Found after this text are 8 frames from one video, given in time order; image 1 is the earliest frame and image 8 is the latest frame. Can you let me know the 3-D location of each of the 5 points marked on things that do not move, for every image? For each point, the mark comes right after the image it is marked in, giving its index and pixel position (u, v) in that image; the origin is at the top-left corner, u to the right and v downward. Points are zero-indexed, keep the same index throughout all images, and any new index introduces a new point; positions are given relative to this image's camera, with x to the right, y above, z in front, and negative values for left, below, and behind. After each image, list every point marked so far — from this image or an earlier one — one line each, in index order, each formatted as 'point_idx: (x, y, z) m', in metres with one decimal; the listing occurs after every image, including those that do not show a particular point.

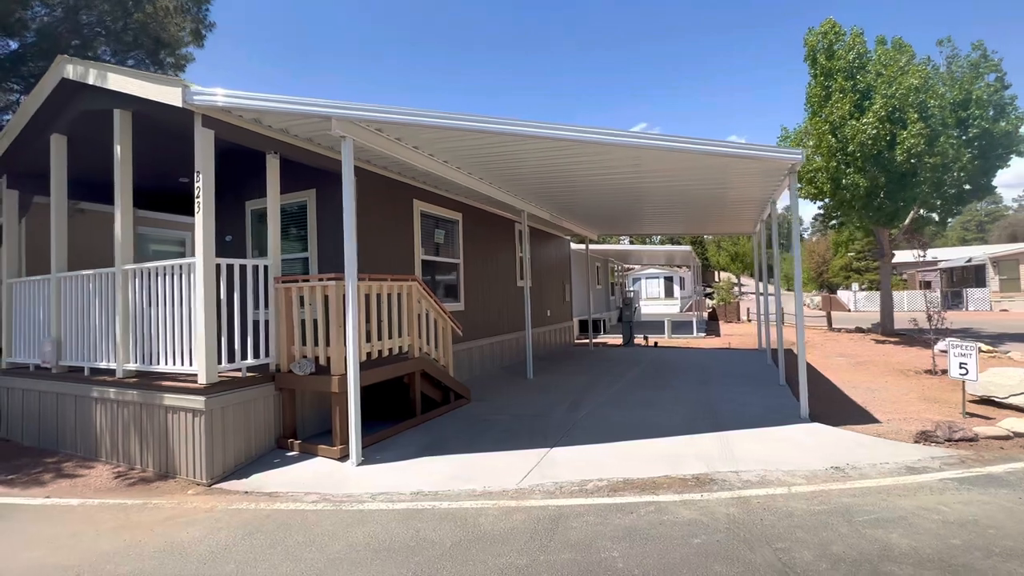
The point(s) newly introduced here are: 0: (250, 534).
0: (-2.1, -2.0, +3.7) m
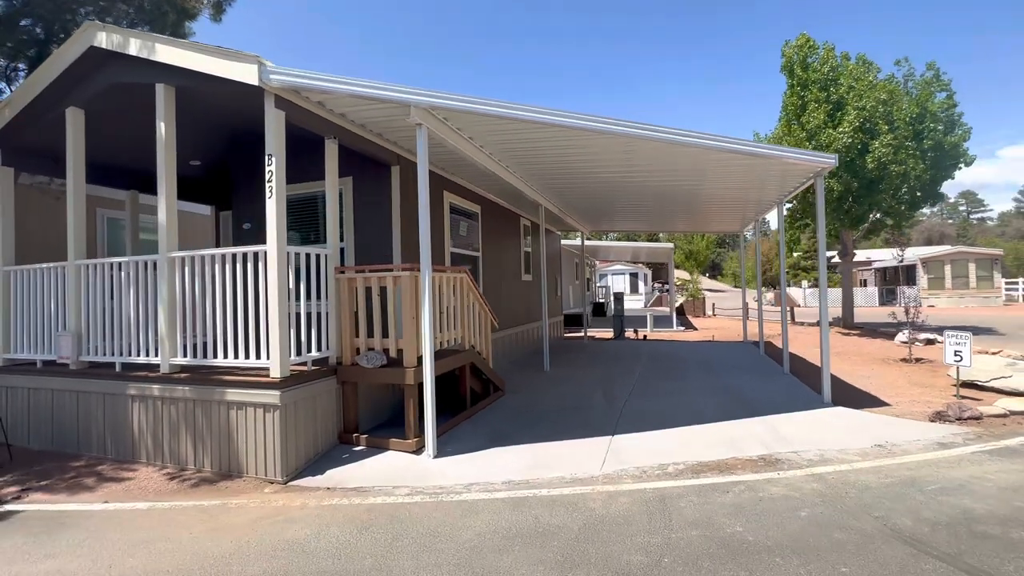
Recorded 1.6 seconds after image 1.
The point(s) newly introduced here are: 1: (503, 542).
0: (-1.2, -1.9, +3.6) m
1: (0.0, -1.9, +3.3) m
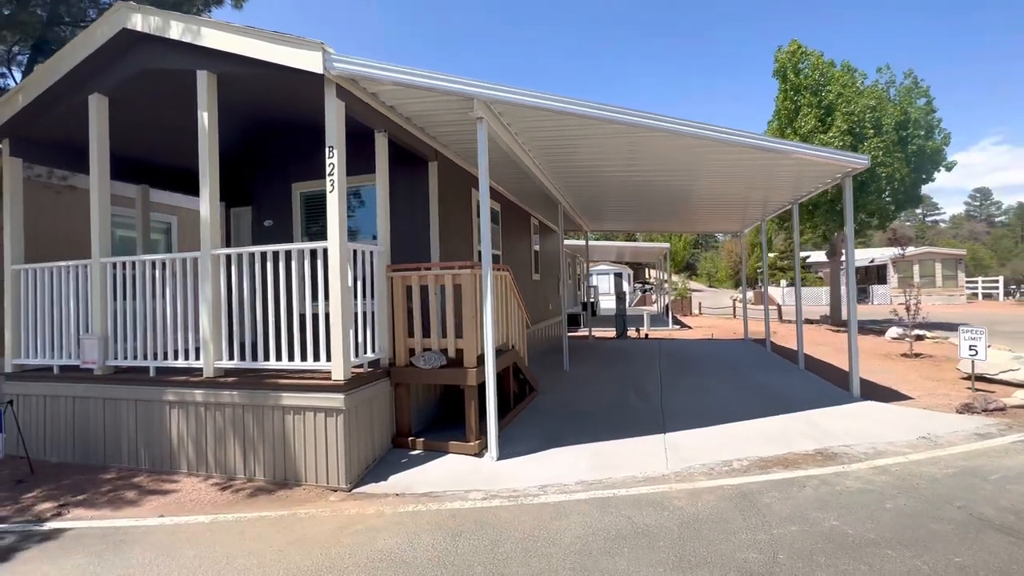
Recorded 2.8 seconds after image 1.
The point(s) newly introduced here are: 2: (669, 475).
0: (-0.4, -1.9, +3.4) m
1: (+0.7, -1.9, +3.2) m
2: (+1.6, -1.9, +4.4) m
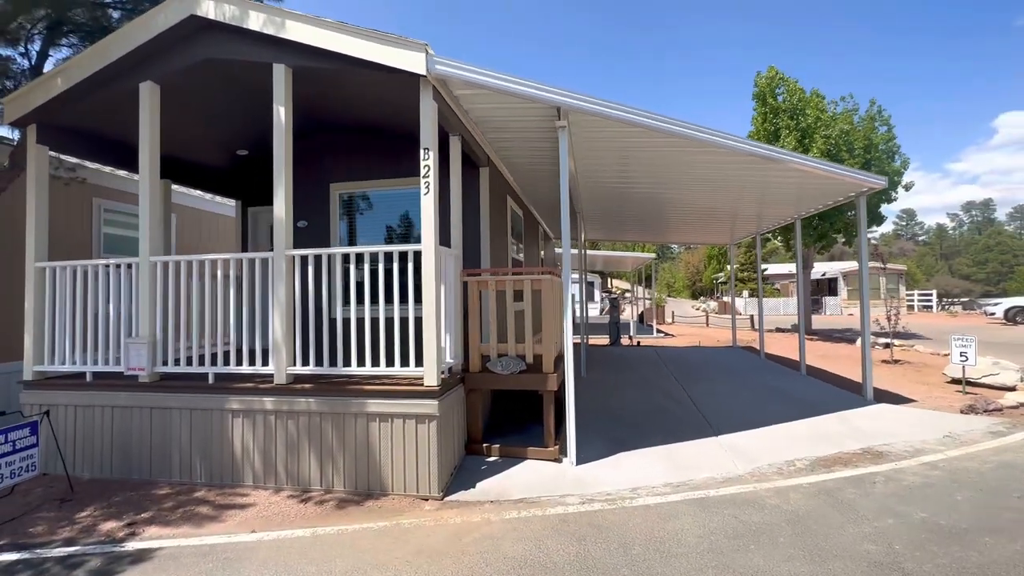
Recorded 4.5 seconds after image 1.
0: (+0.5, -1.9, +3.4) m
1: (+1.7, -1.9, +3.4) m
2: (+2.4, -1.9, +4.6) m
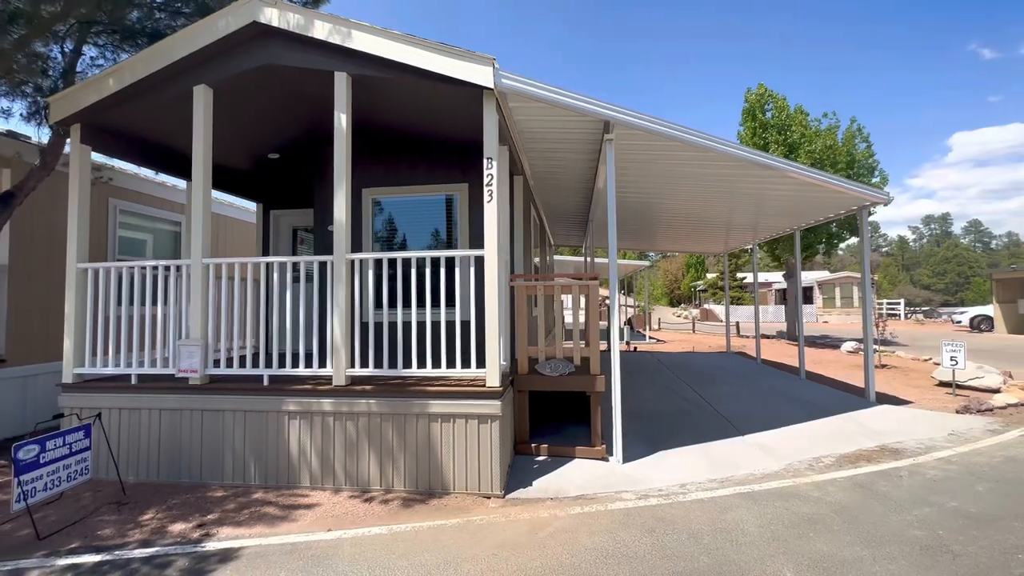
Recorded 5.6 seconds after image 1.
0: (+1.1, -2.0, +3.6) m
1: (+2.3, -2.0, +3.6) m
2: (+3.0, -2.0, +4.9) m
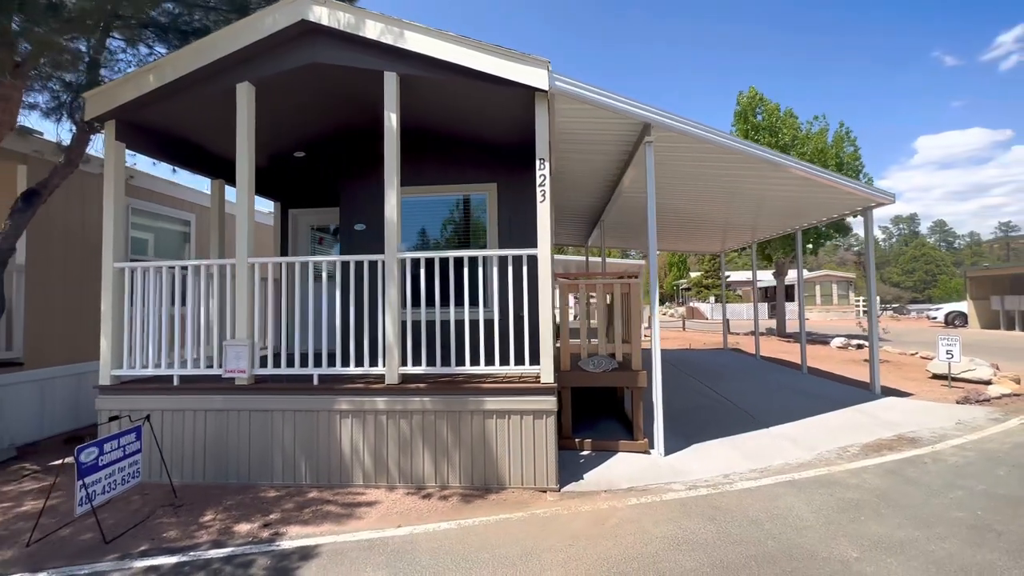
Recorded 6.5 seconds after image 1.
0: (+1.7, -2.0, +3.8) m
1: (+2.8, -1.9, +3.8) m
2: (+3.5, -2.0, +5.1) m
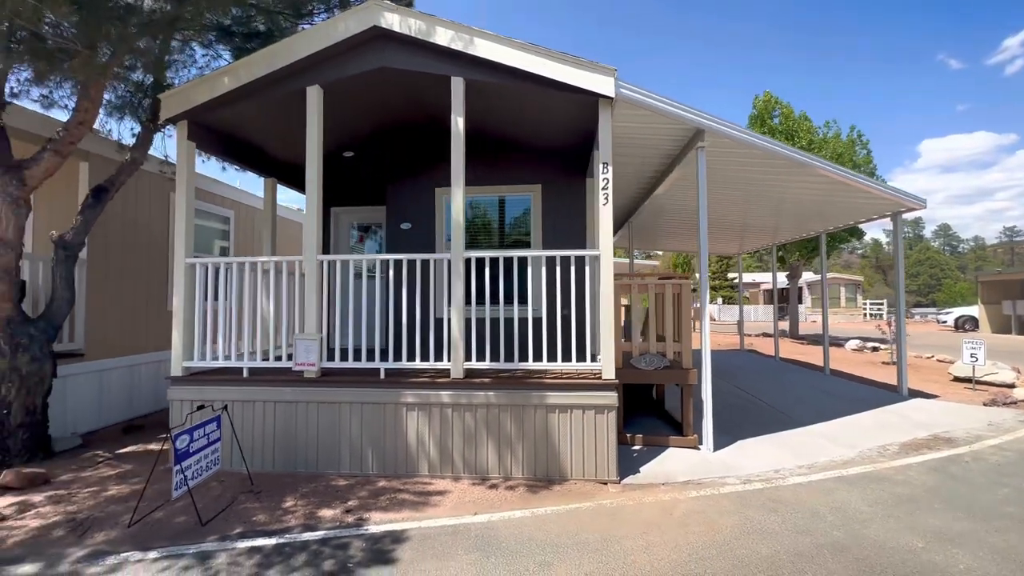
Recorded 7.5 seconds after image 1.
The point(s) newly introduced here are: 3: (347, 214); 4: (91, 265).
0: (+2.3, -2.0, +3.9) m
1: (+3.5, -2.0, +4.0) m
2: (+4.1, -2.0, +5.3) m
3: (-2.9, +1.3, +7.9) m
4: (-5.8, +0.3, +6.2) m
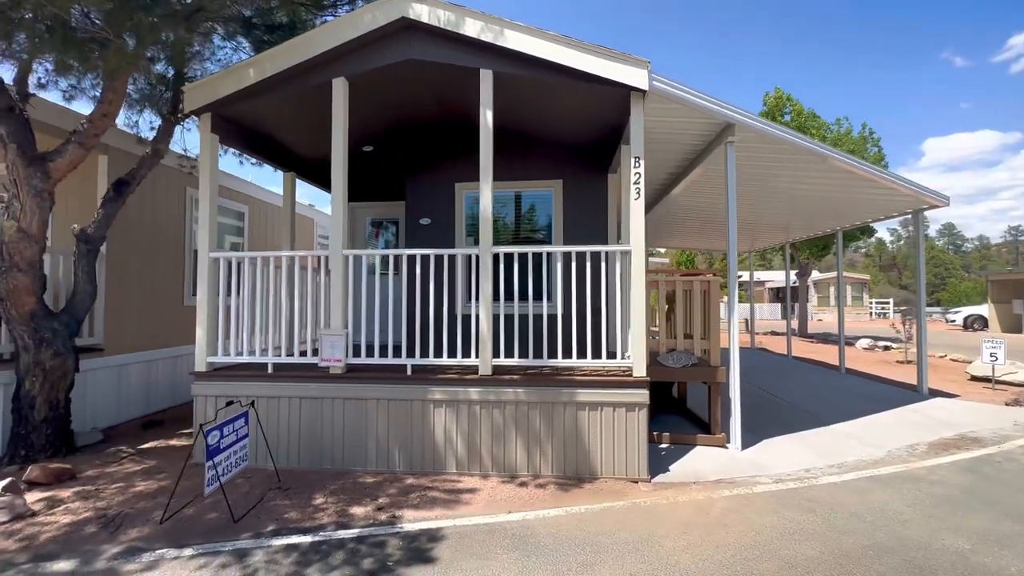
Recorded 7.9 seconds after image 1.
0: (+2.6, -1.9, +3.9) m
1: (+3.8, -1.9, +3.9) m
2: (+4.4, -2.0, +5.2) m
3: (-2.6, +1.4, +7.8) m
4: (-5.5, +0.4, +6.1) m
